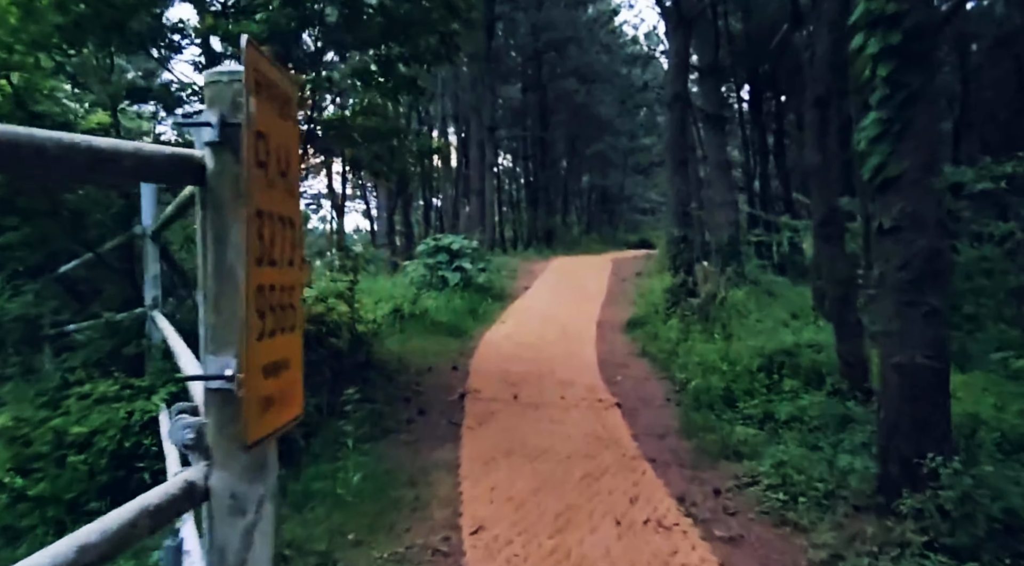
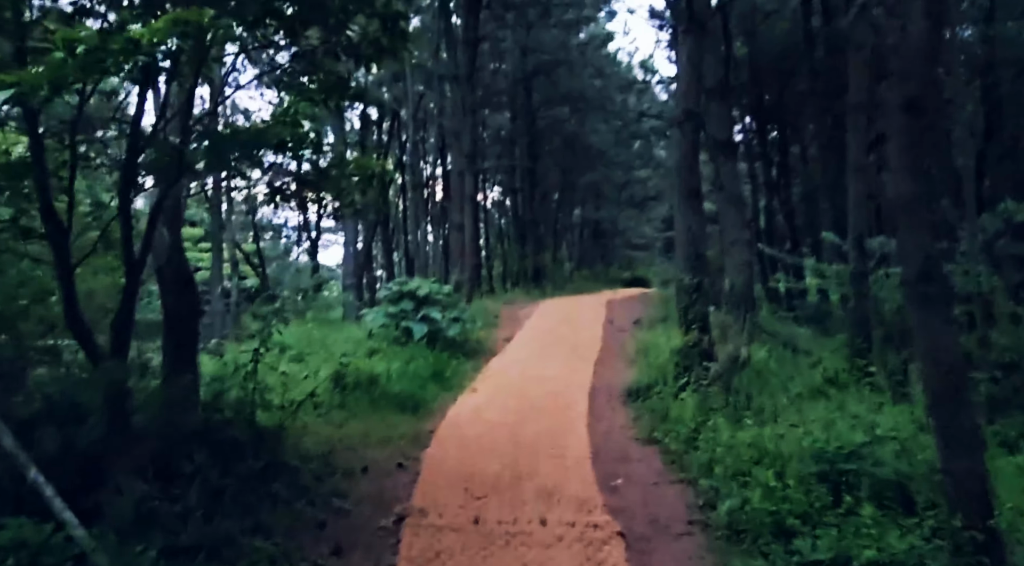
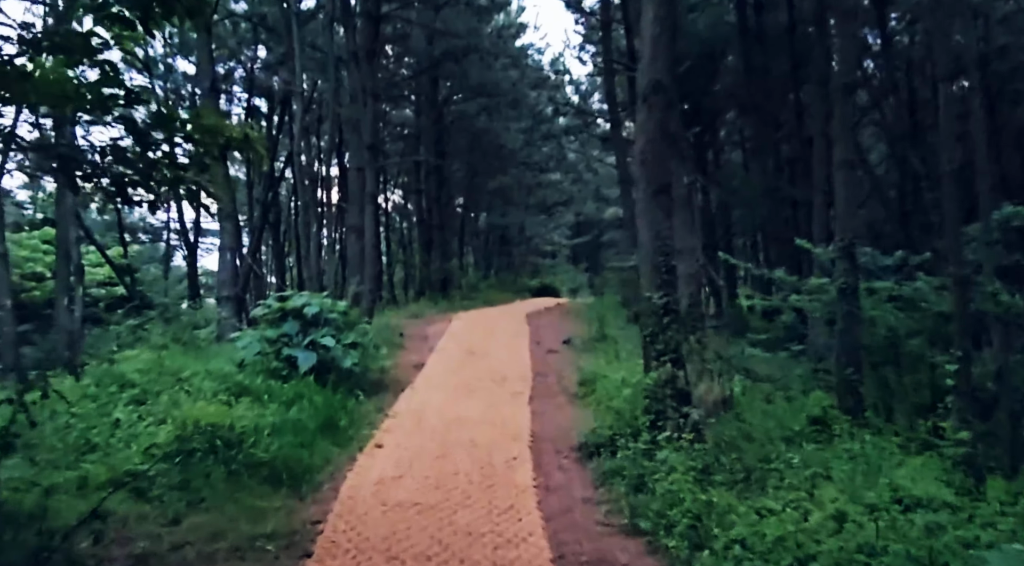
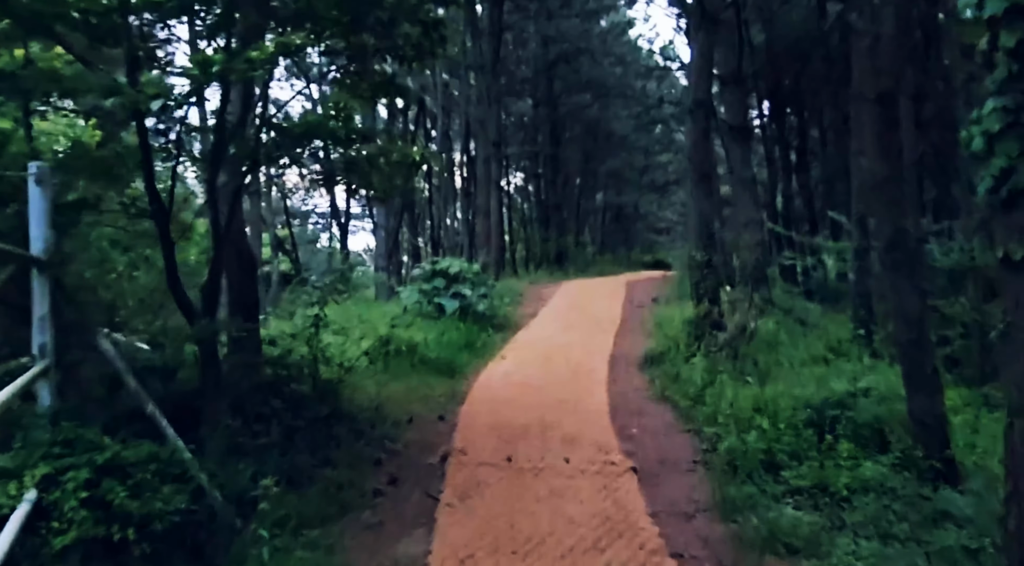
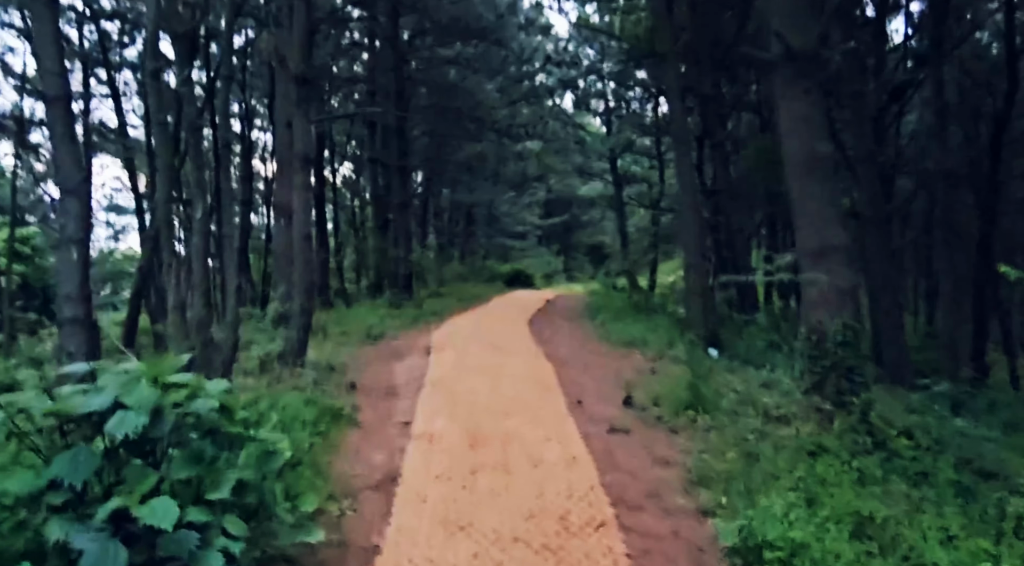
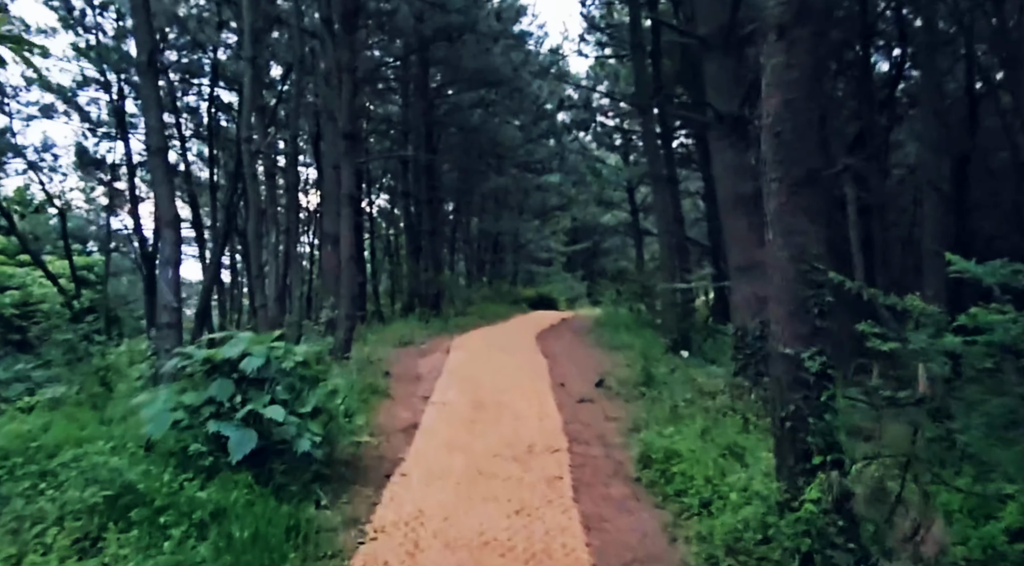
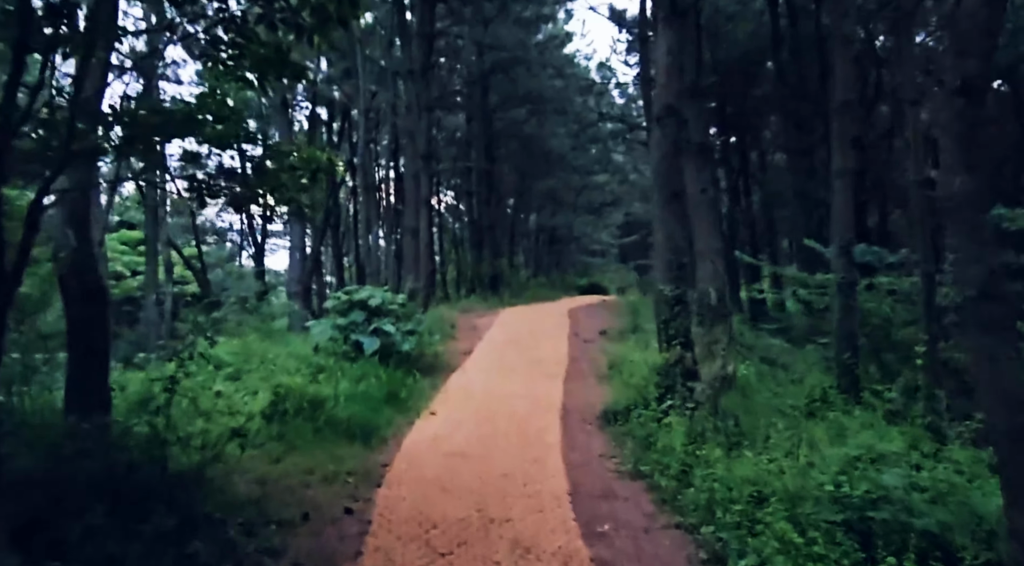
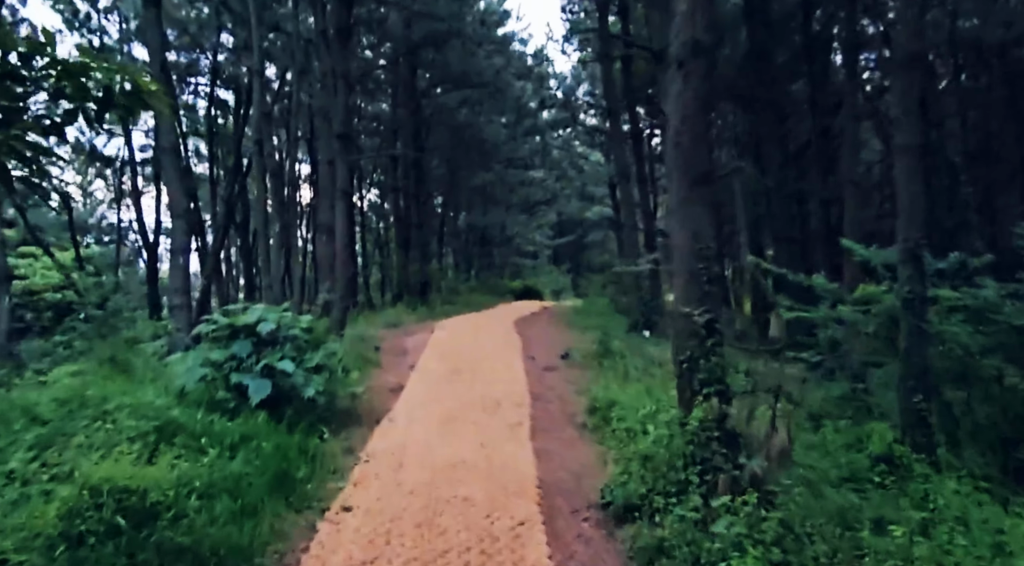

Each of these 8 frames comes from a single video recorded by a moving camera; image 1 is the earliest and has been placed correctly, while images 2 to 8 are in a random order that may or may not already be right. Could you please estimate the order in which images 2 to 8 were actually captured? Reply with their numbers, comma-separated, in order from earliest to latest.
4, 2, 7, 3, 8, 6, 5
